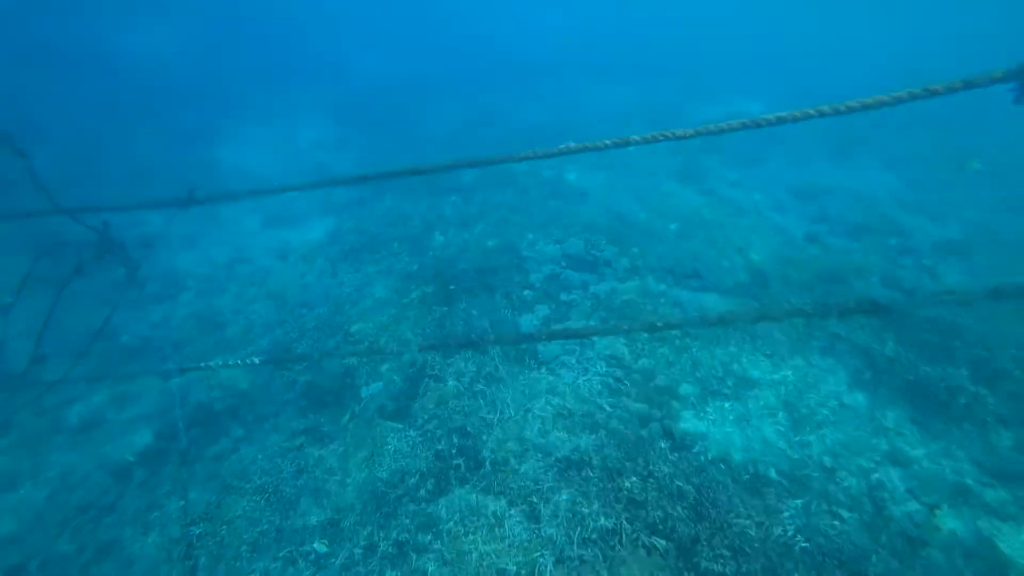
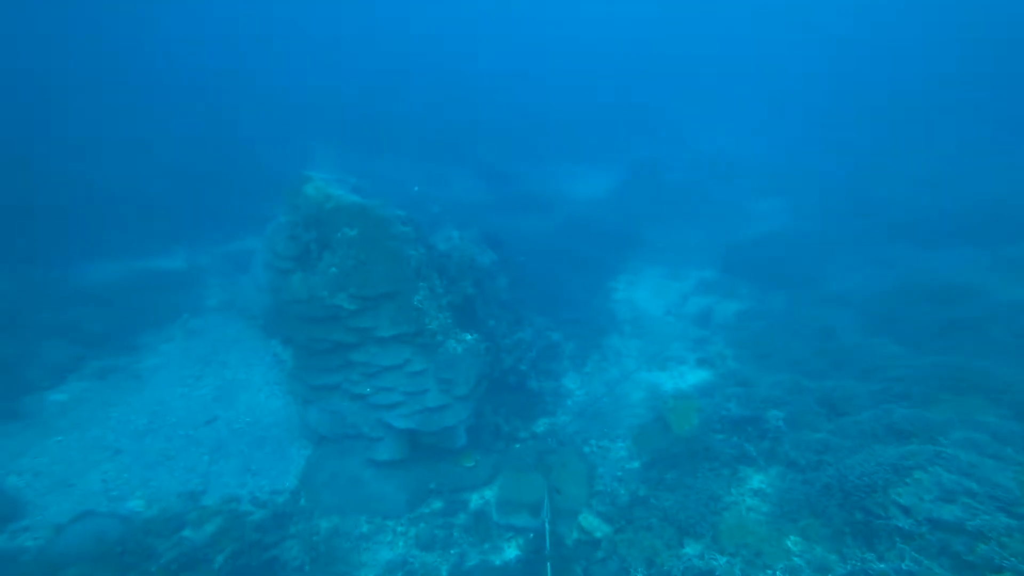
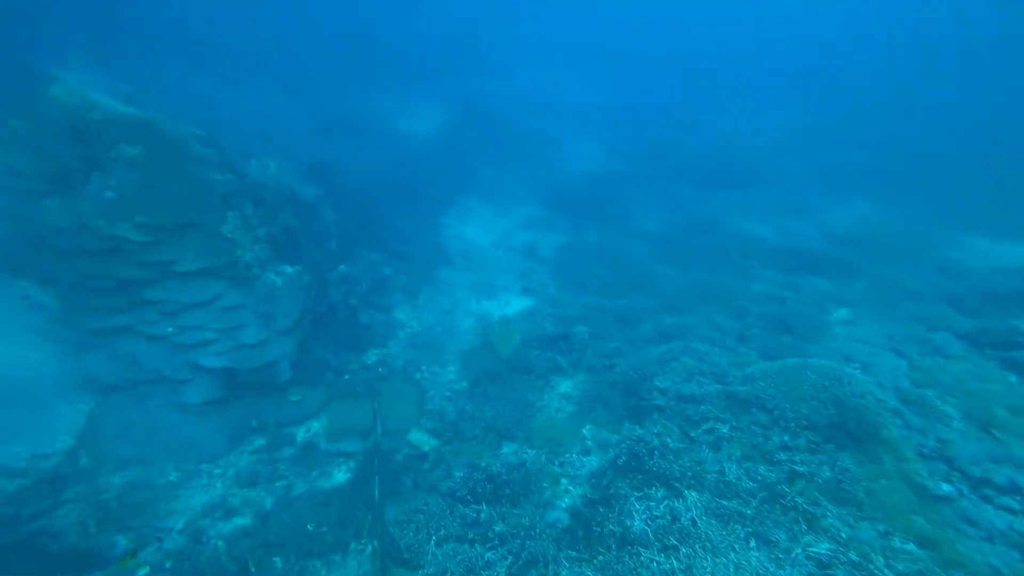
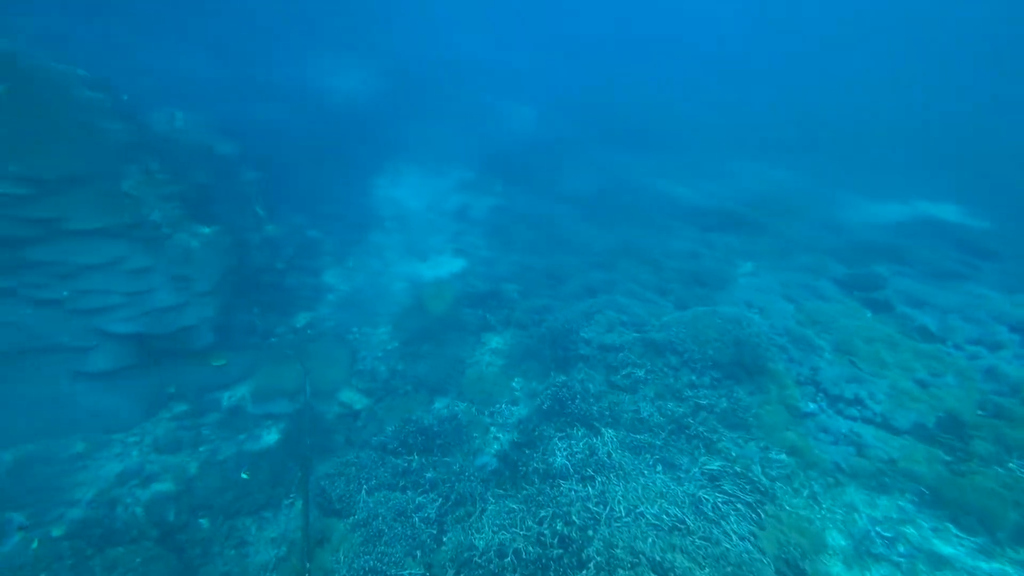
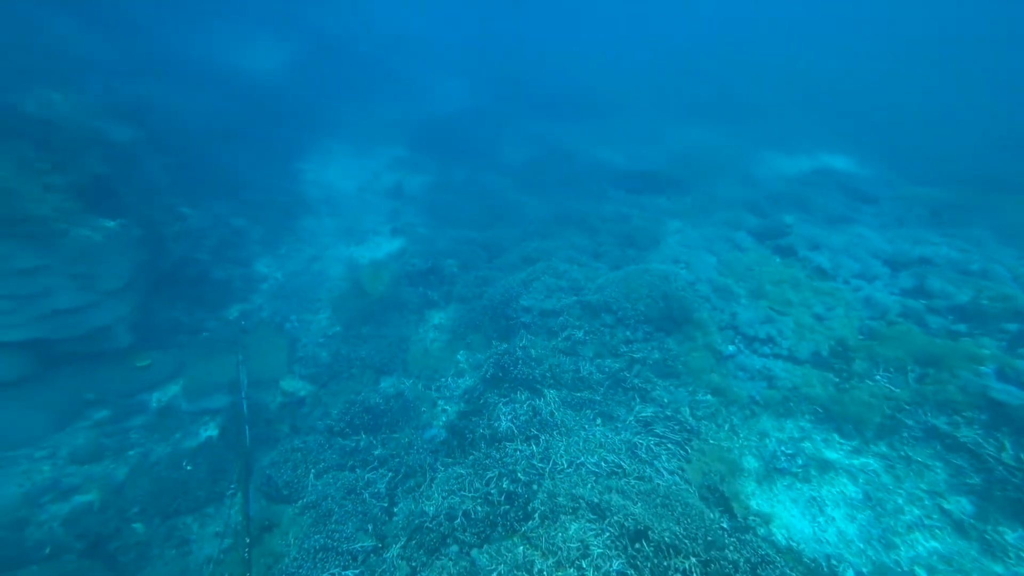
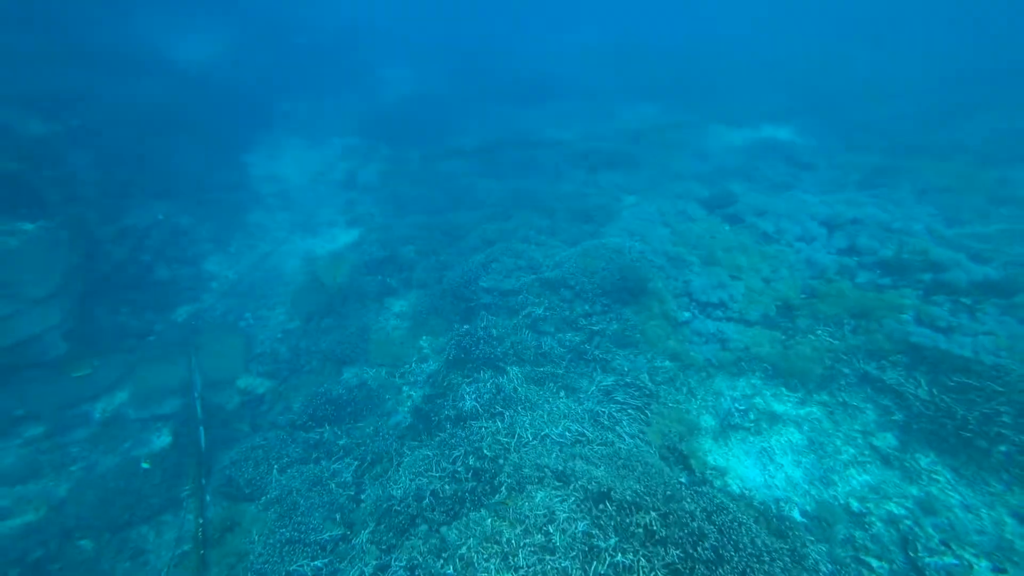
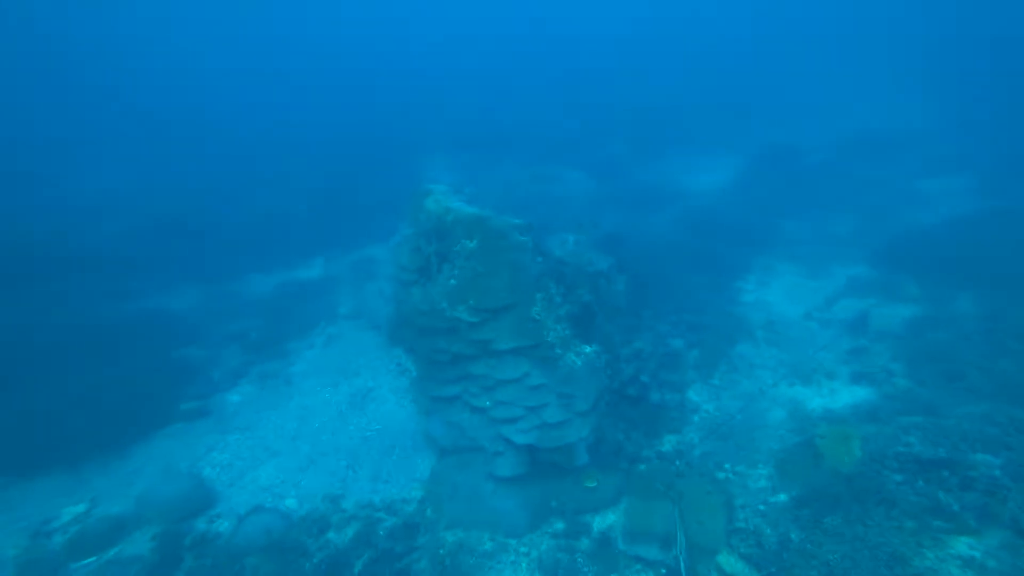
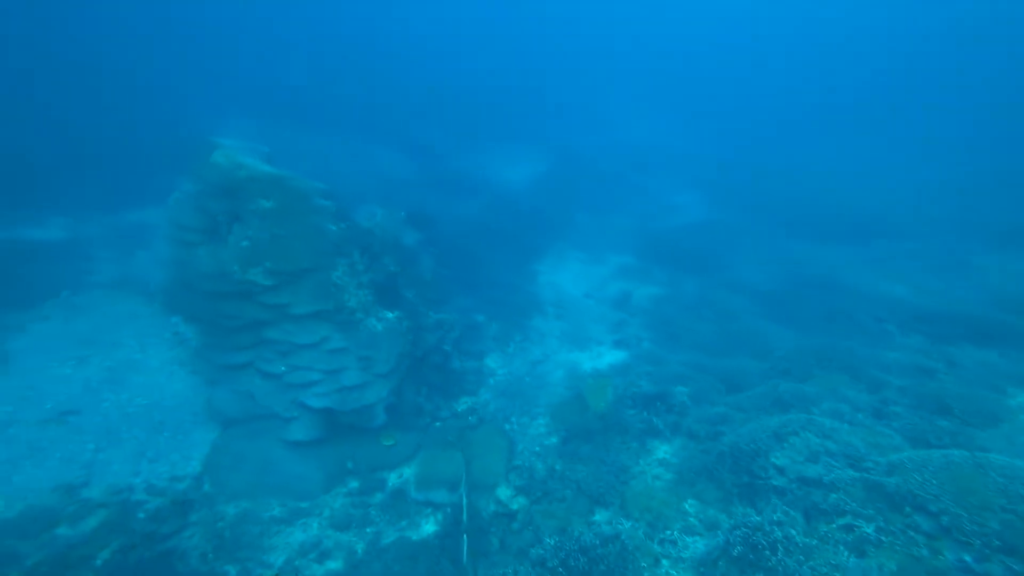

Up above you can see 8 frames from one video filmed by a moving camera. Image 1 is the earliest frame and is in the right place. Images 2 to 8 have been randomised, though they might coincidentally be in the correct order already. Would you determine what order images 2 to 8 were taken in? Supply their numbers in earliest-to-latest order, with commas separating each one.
6, 5, 4, 3, 8, 2, 7
